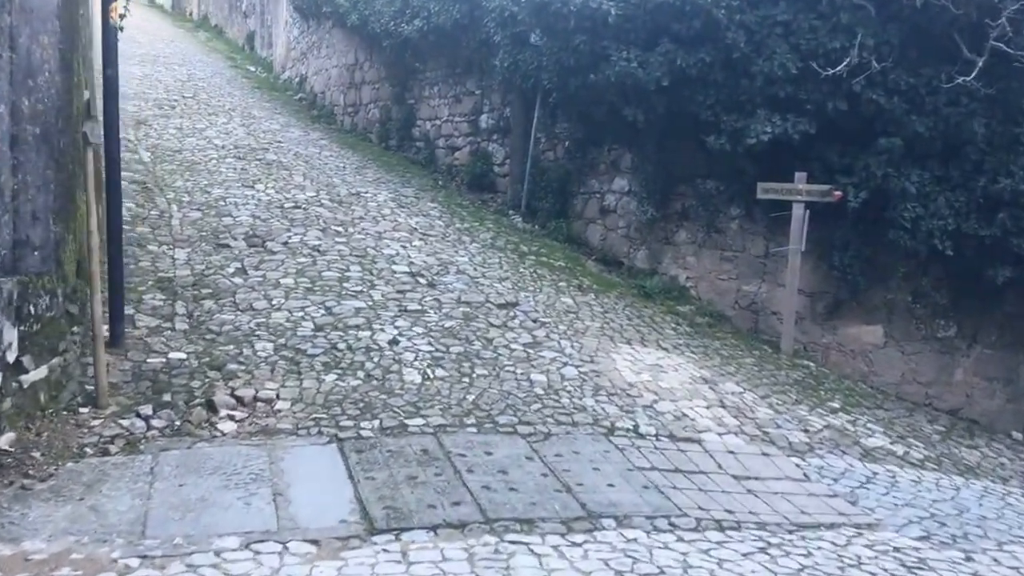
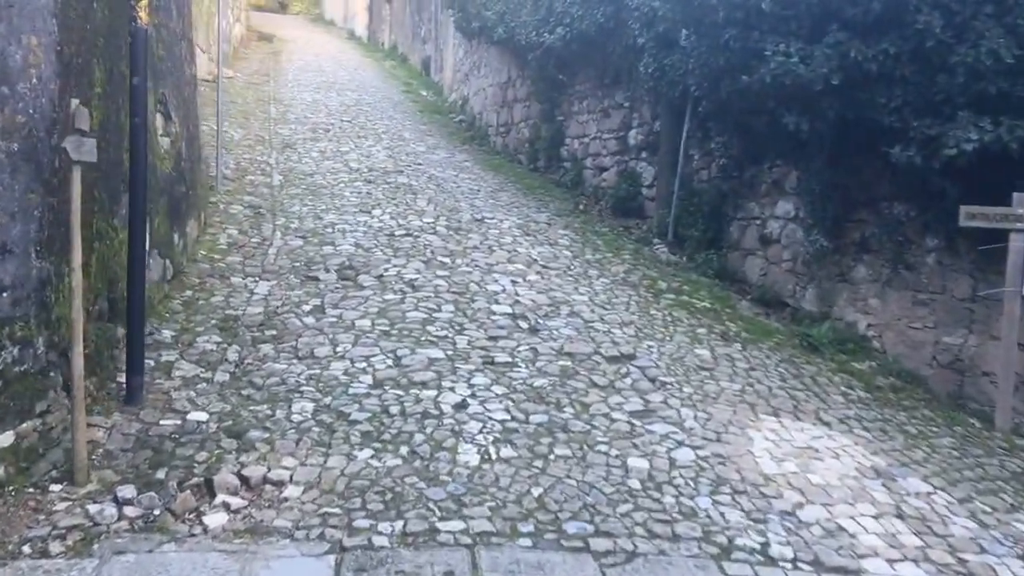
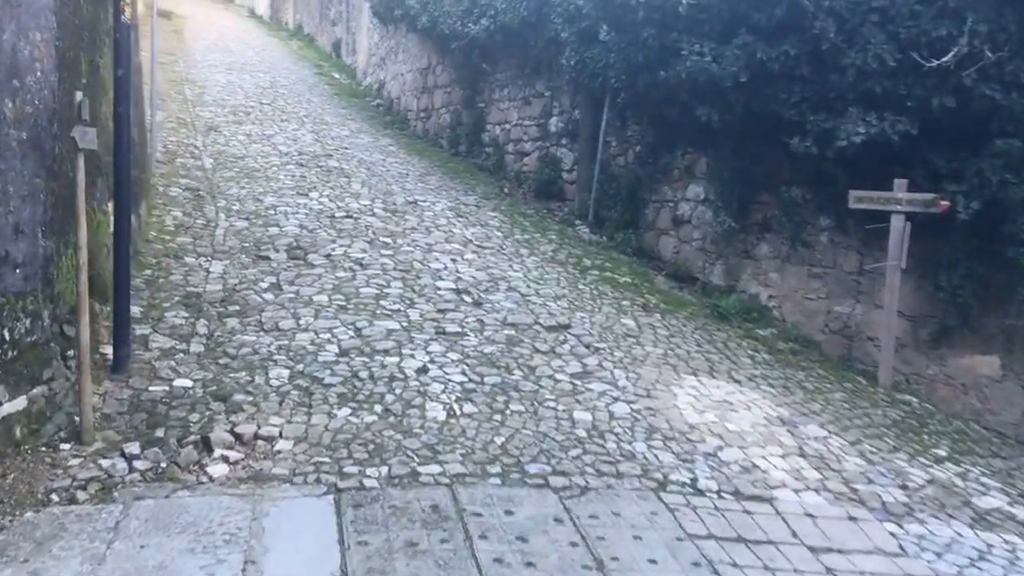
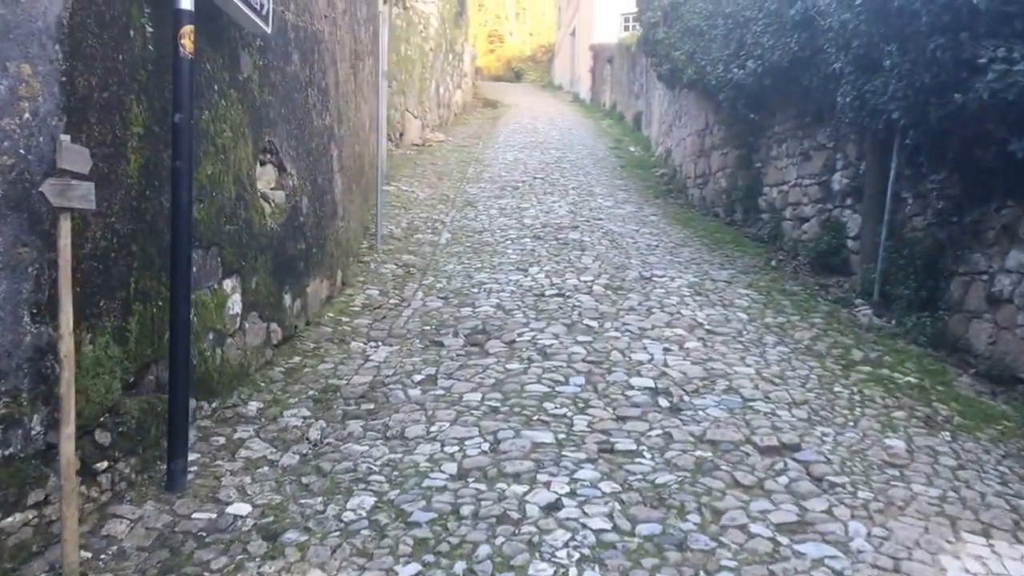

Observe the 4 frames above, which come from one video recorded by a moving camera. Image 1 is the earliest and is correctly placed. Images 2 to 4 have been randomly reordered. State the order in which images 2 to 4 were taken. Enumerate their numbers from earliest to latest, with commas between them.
3, 2, 4
